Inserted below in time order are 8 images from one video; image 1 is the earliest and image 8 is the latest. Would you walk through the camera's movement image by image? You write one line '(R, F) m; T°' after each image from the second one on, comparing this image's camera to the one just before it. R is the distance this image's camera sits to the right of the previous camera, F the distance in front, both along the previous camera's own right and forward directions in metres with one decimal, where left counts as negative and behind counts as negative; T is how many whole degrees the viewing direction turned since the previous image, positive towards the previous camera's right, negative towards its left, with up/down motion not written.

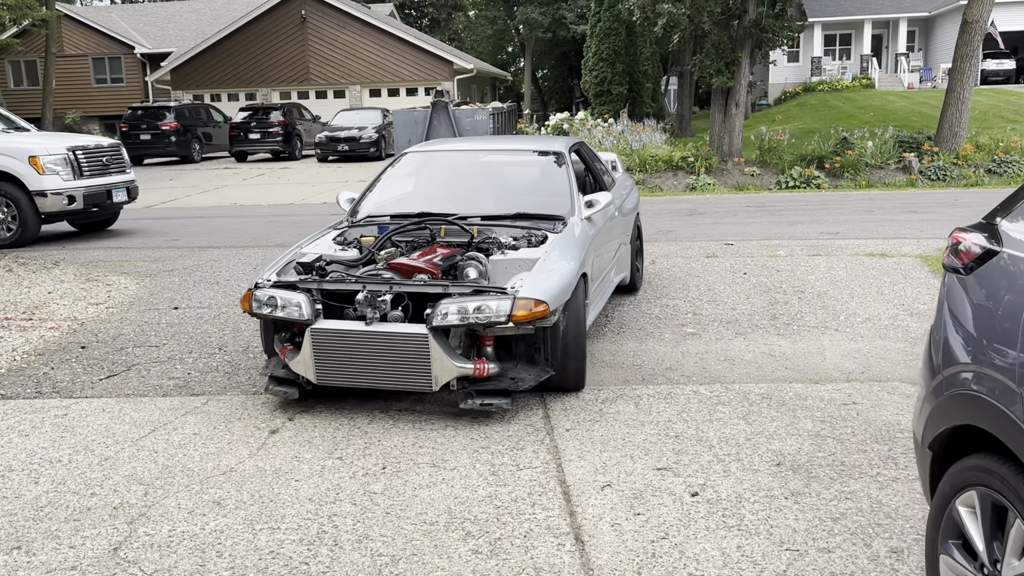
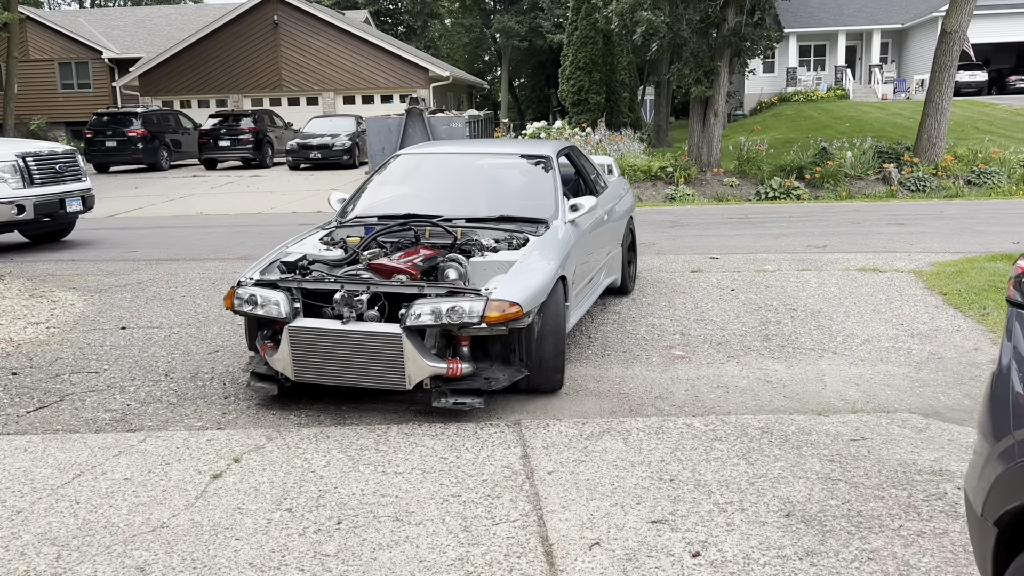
(0.0, +0.5) m; +2°
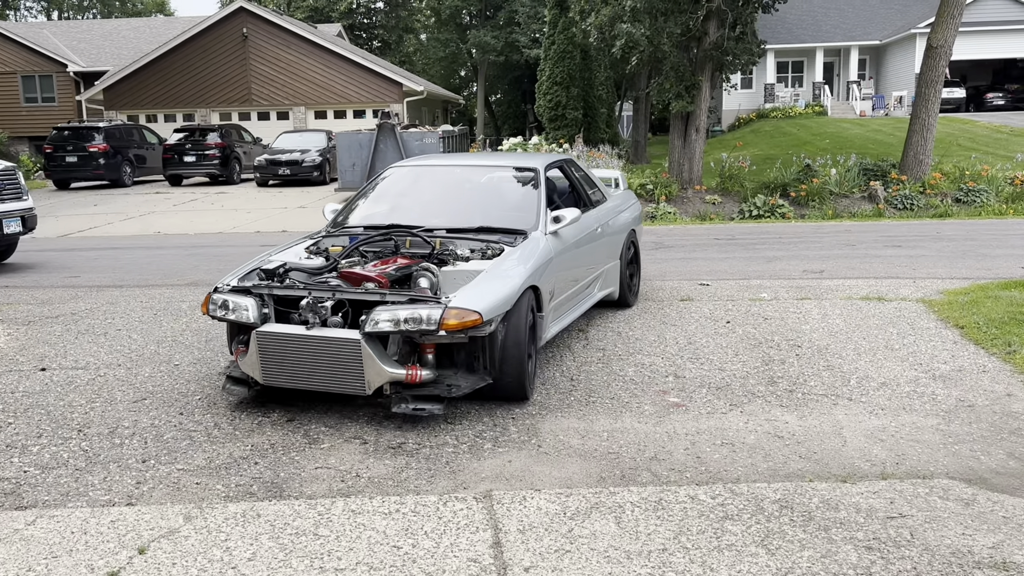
(0.0, +0.7) m; +1°
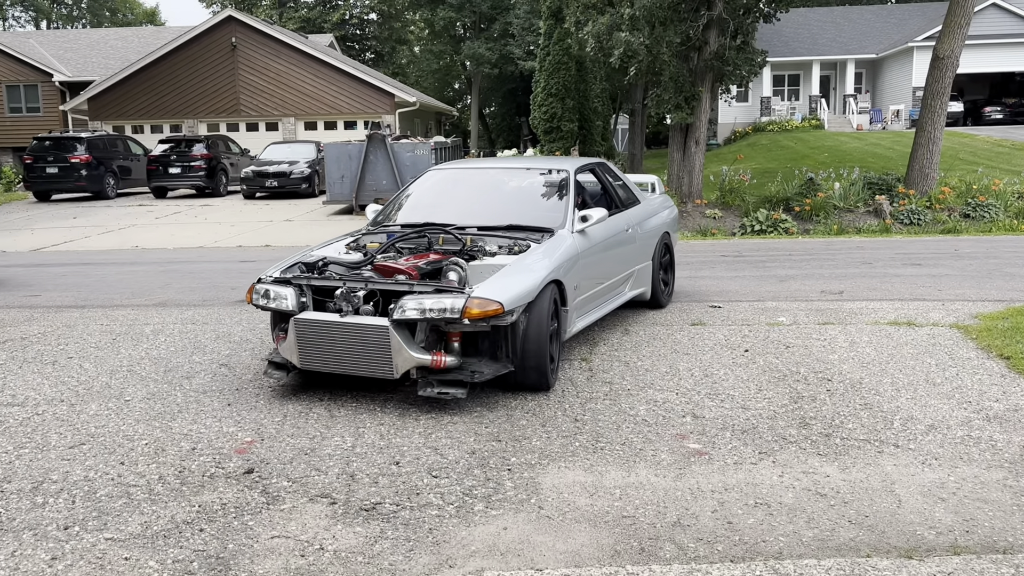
(0.0, +0.7) m; 0°
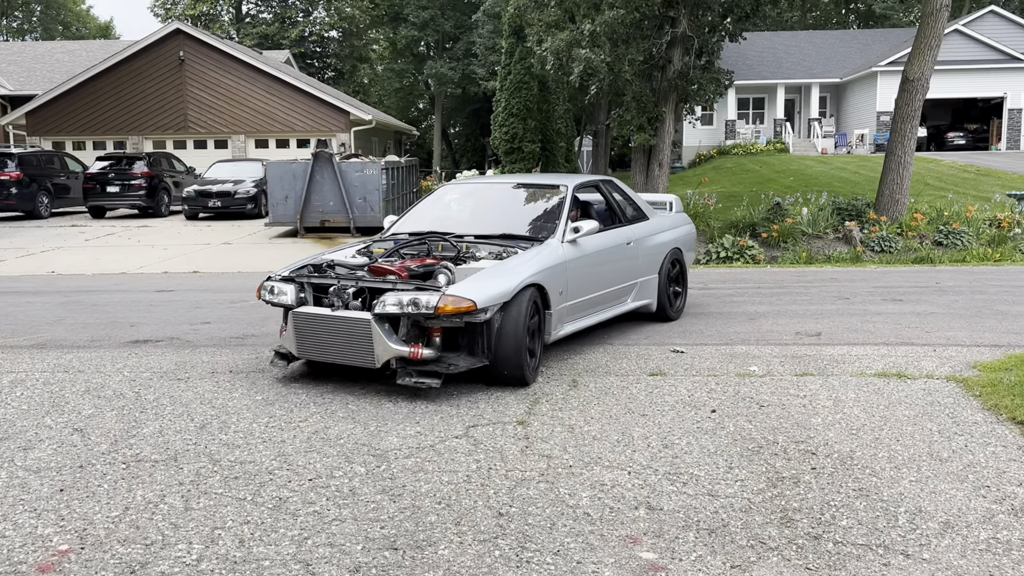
(+0.2, +1.0) m; +2°
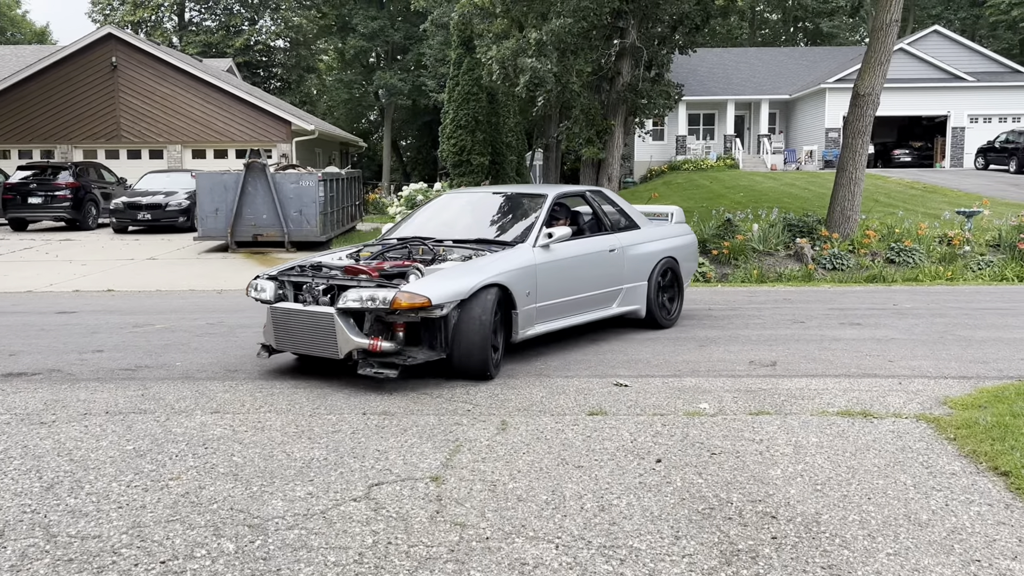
(+0.2, +0.7) m; +3°
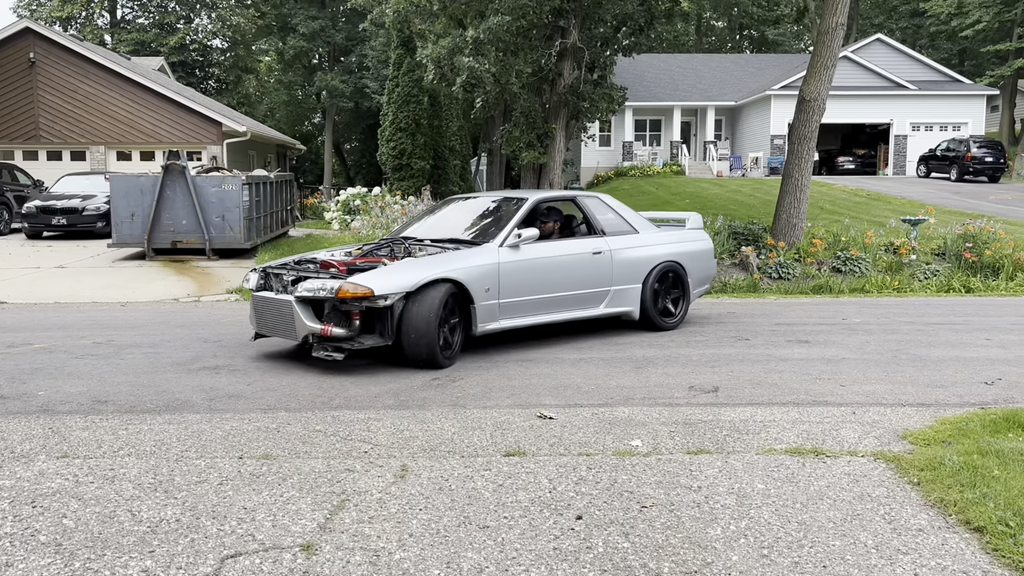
(+0.2, +0.7) m; +3°
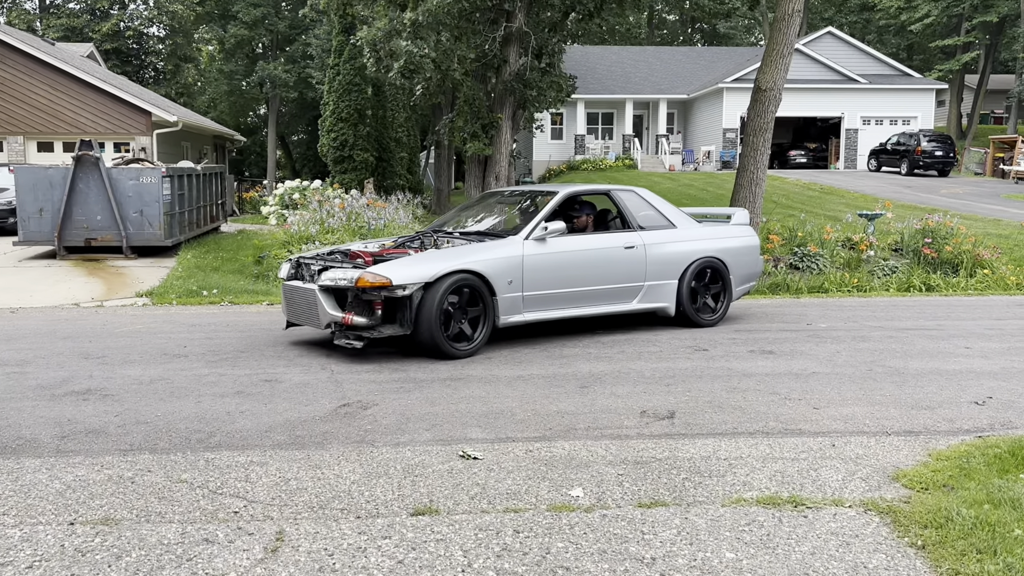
(+0.2, +0.9) m; +3°
